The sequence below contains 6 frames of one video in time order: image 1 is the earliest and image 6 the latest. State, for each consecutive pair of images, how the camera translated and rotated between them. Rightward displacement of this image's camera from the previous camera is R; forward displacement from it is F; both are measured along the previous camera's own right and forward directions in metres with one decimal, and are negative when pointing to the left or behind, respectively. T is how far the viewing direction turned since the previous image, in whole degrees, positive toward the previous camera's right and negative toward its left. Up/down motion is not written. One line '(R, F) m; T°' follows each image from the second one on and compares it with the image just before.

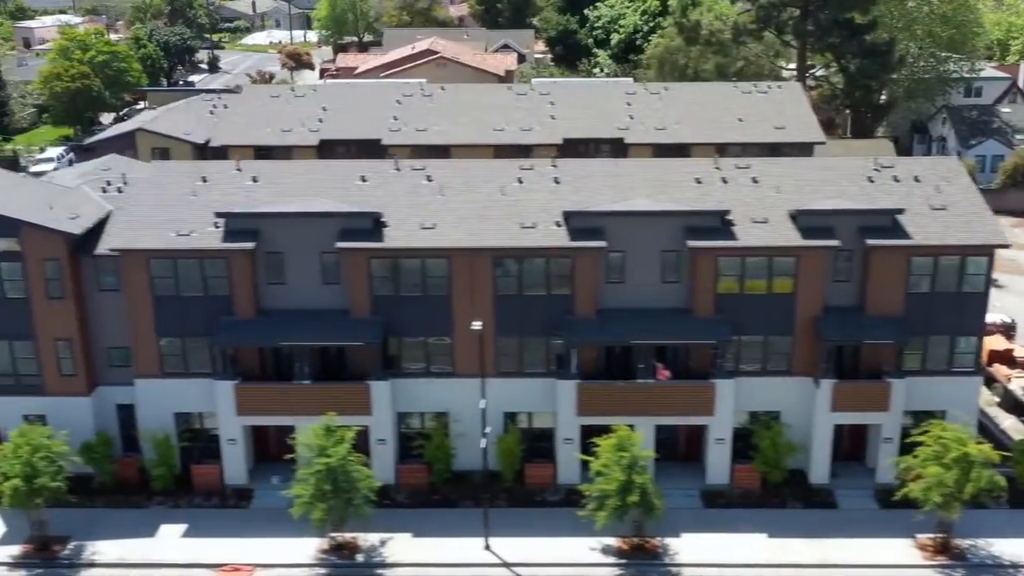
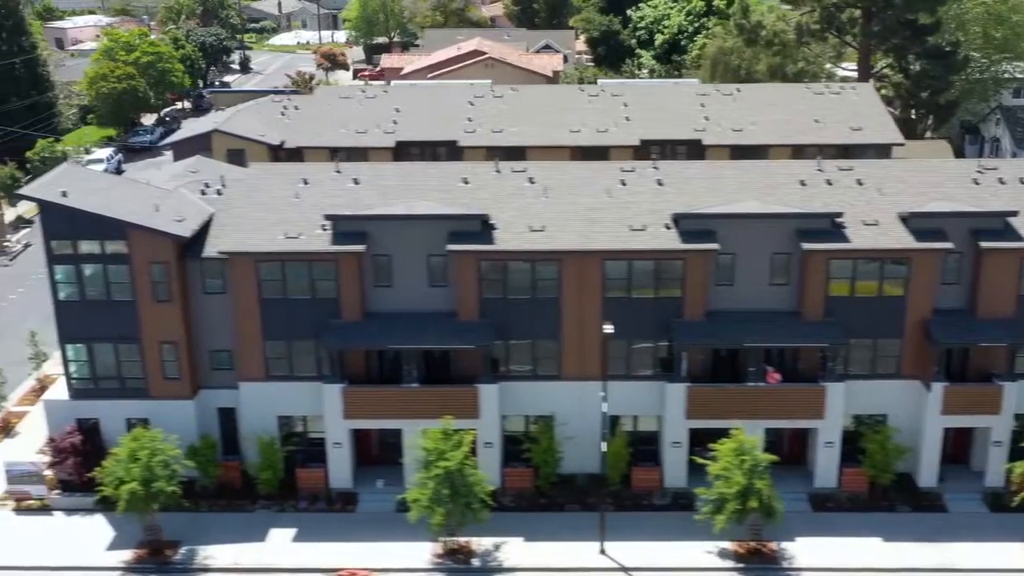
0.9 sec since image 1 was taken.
(-3.5, +0.2) m; 0°
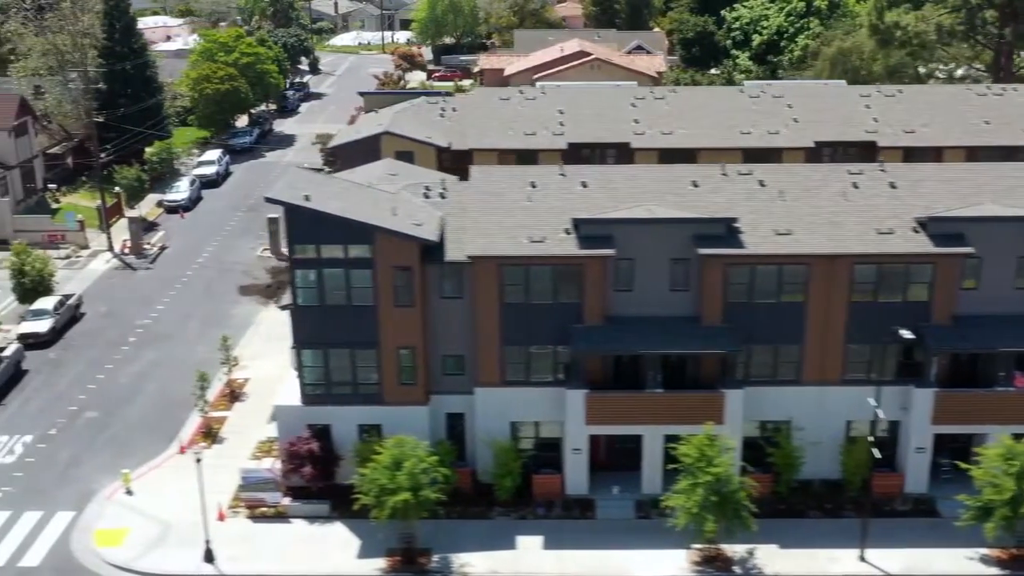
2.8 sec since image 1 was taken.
(-7.8, +0.3) m; 0°
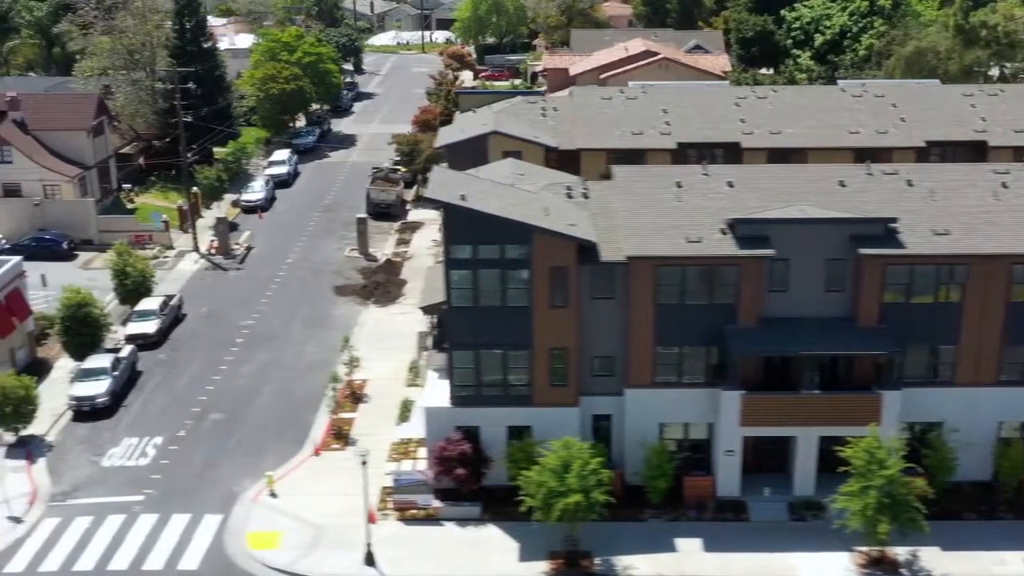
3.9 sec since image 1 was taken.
(-4.9, +0.2) m; 0°
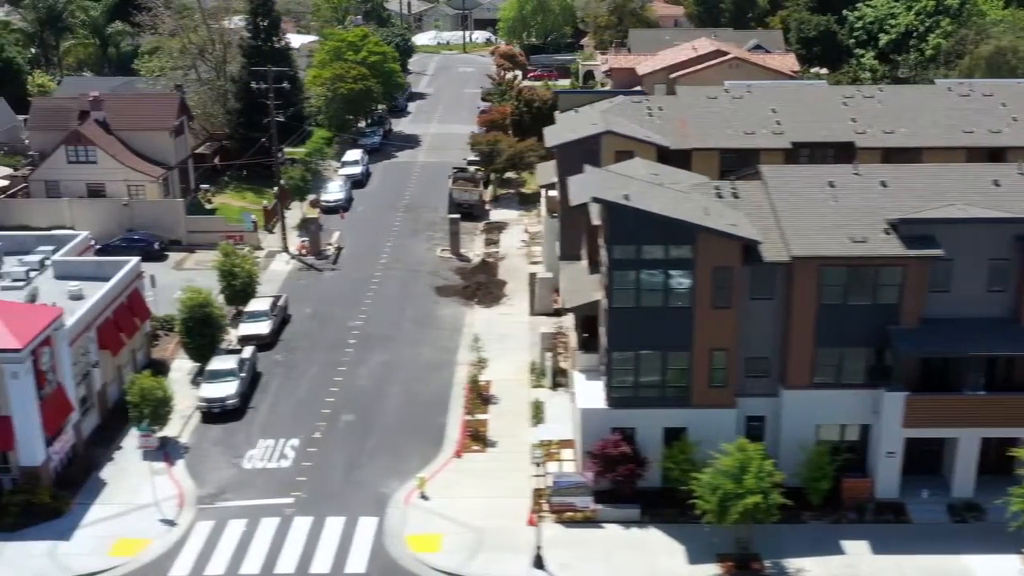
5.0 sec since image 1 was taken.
(-5.1, +0.3) m; 0°
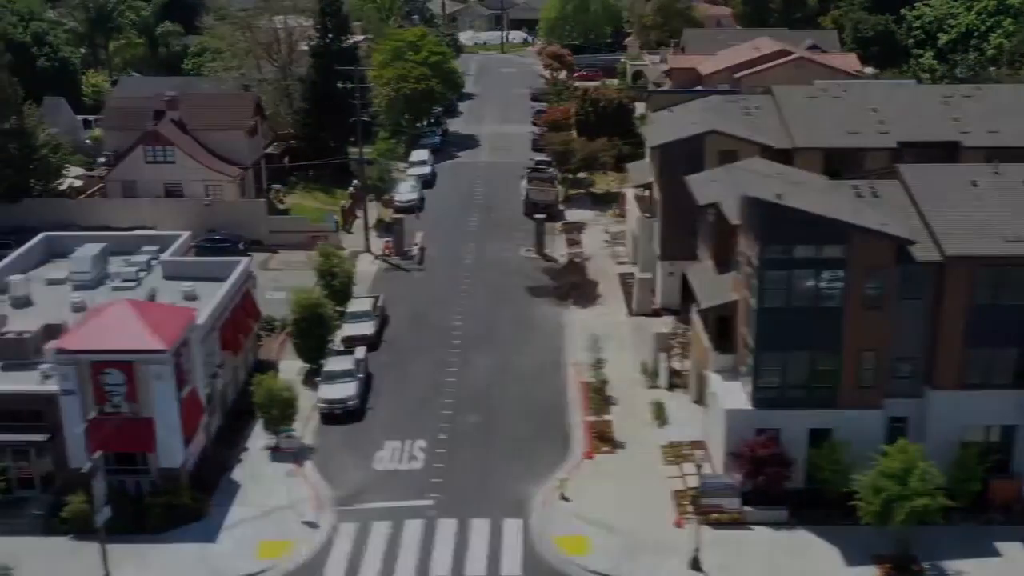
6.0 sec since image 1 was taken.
(-4.6, +0.3) m; 0°
